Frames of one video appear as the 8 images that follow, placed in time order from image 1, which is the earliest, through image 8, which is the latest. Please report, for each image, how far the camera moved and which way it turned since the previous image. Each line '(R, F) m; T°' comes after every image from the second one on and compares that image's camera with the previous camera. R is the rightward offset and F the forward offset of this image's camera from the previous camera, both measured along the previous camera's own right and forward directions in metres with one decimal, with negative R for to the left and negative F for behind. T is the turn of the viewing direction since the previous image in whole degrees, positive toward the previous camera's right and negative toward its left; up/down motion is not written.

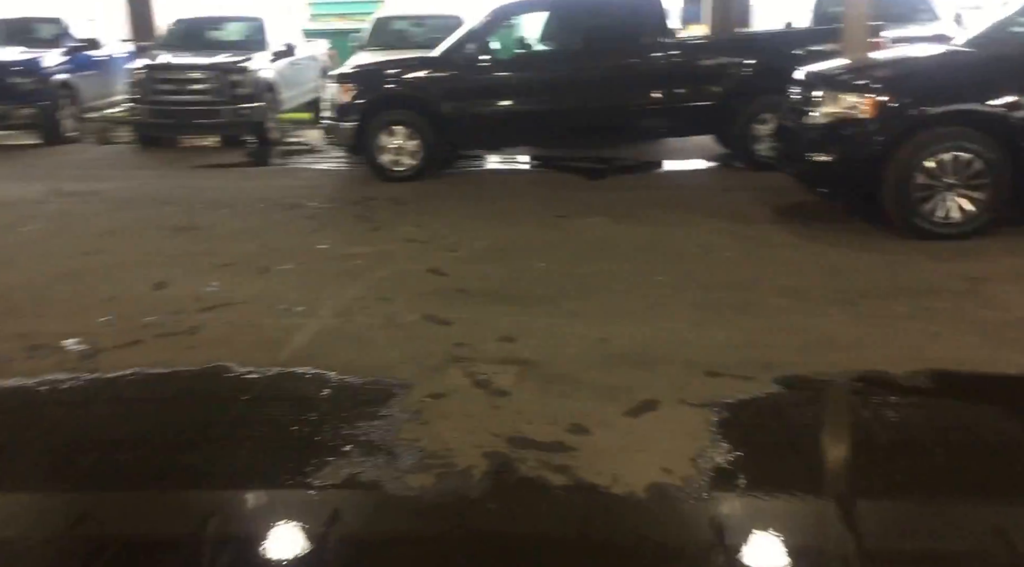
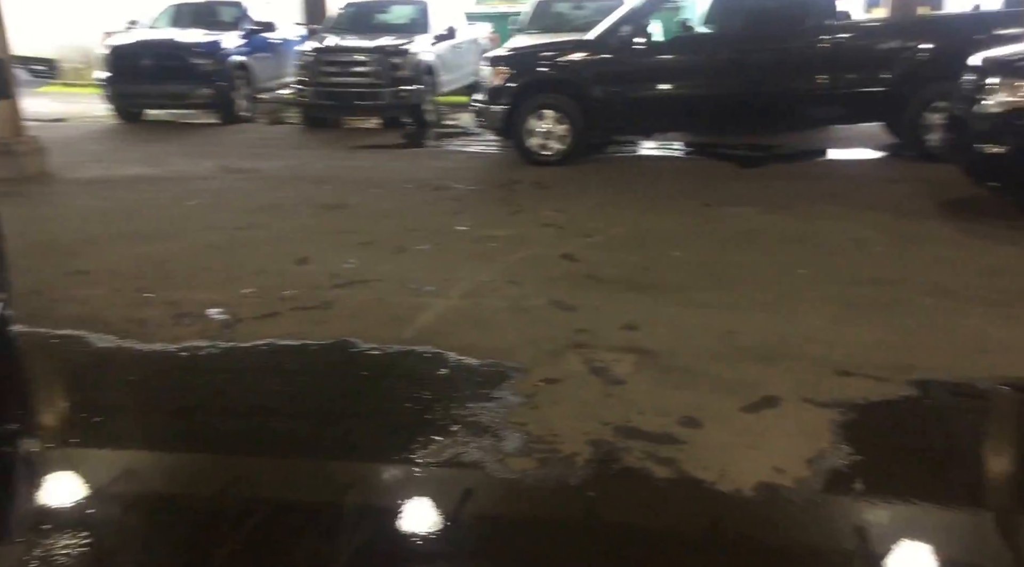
(+0.3, +0.1) m; -10°
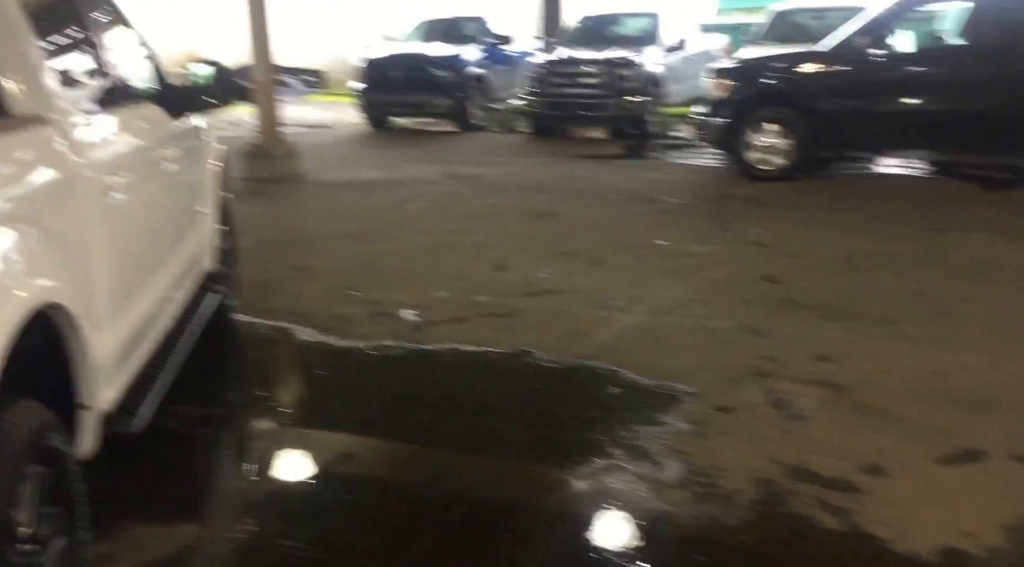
(+0.4, +0.2) m; -15°
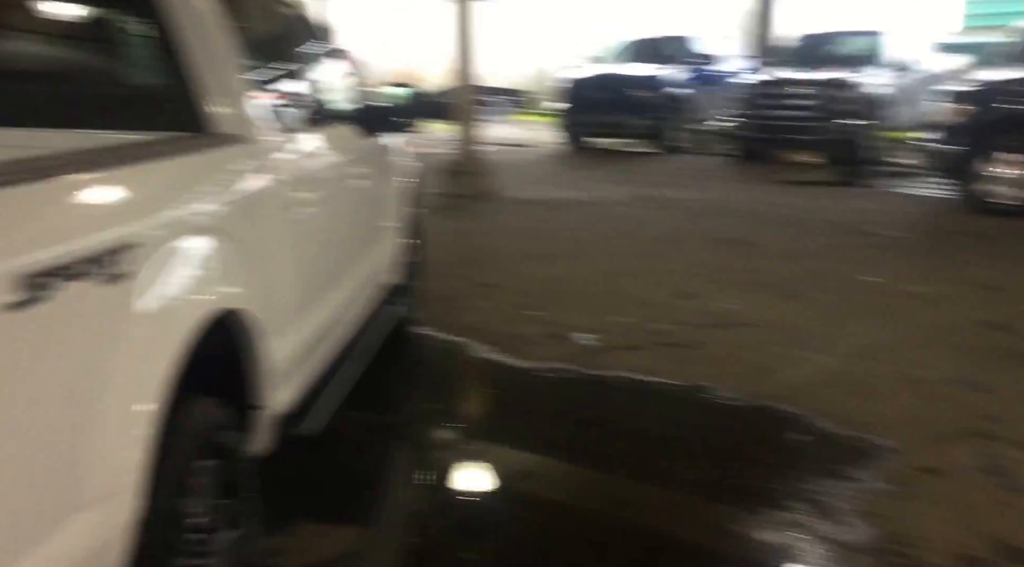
(+0.1, +0.2) m; -11°
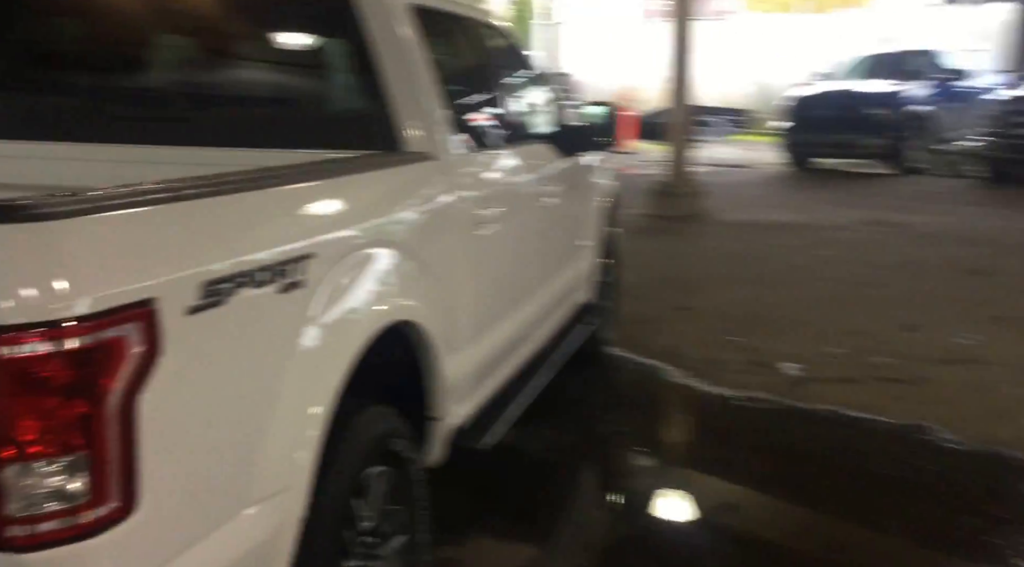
(+0.1, +0.1) m; -12°
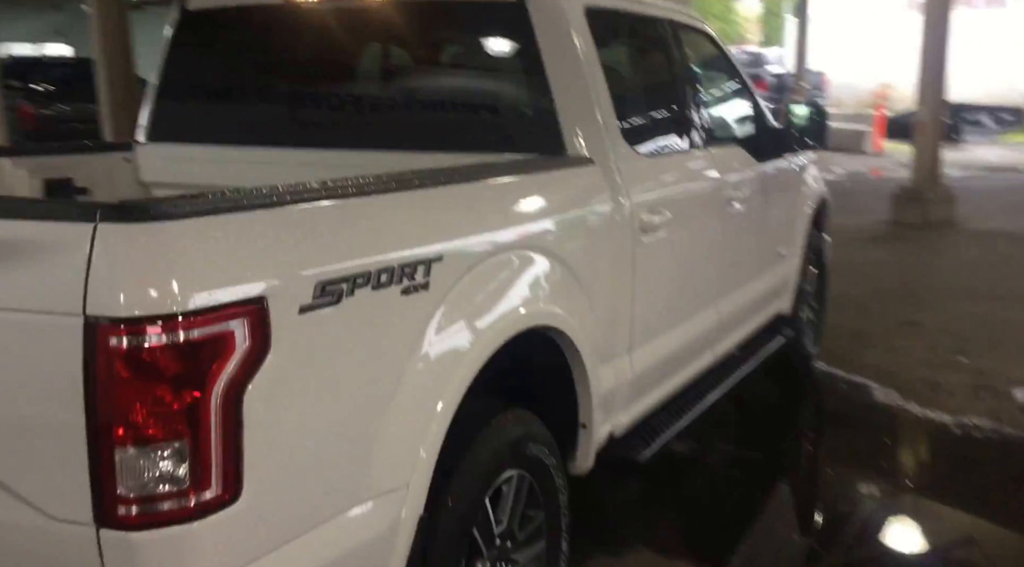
(+0.3, +0.1) m; -14°
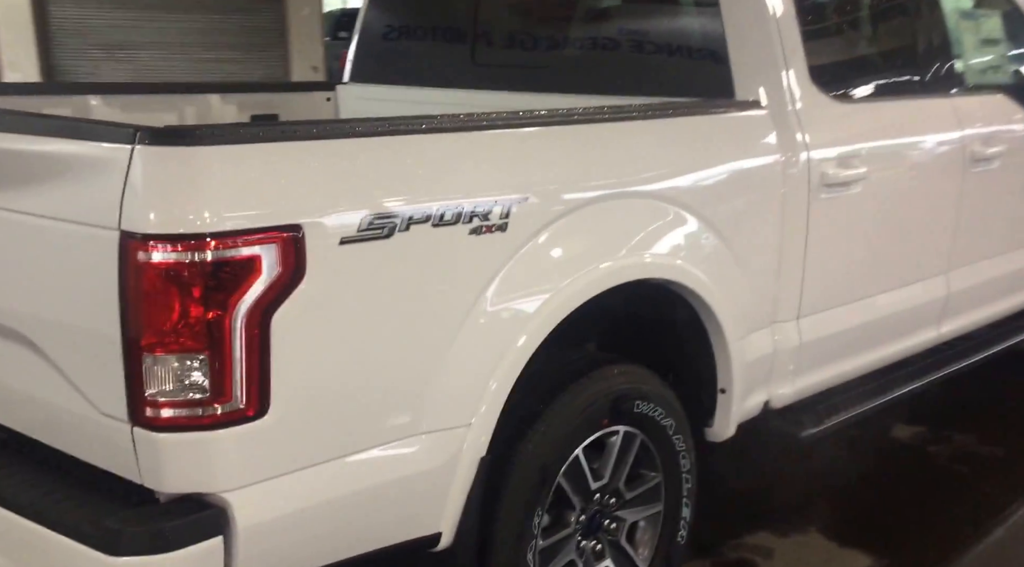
(+0.6, +0.2) m; -19°
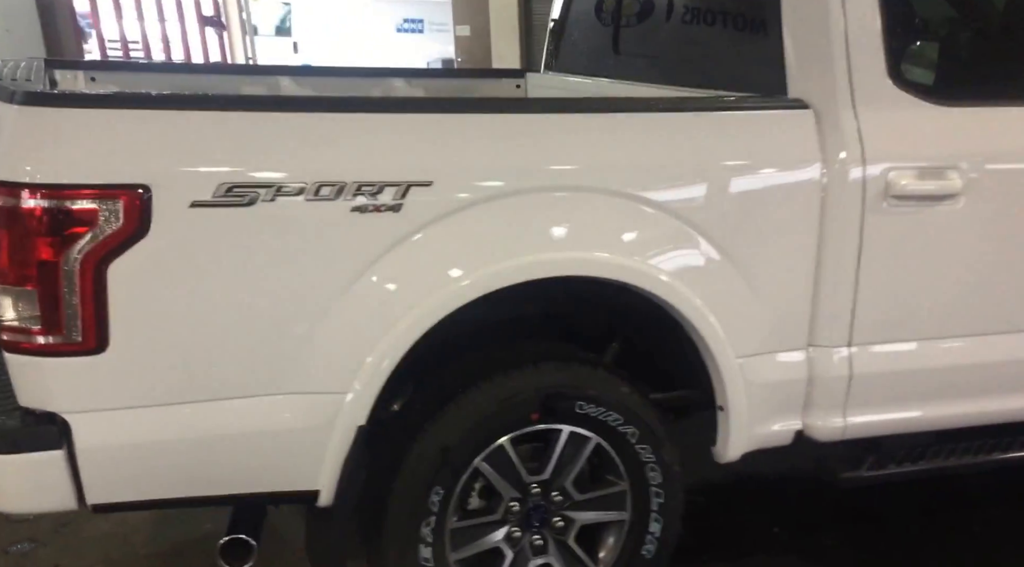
(+1.4, +0.4) m; -29°
